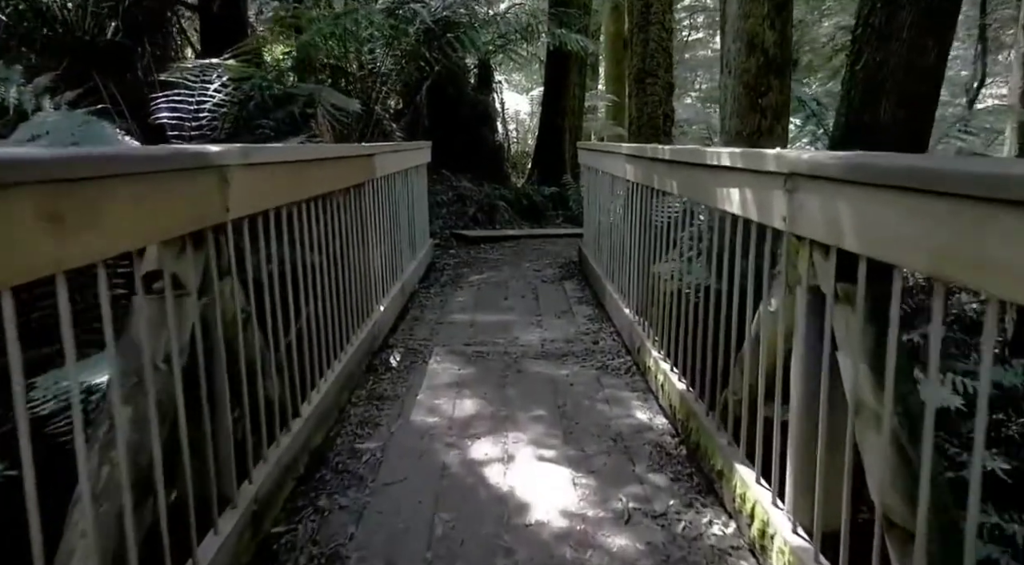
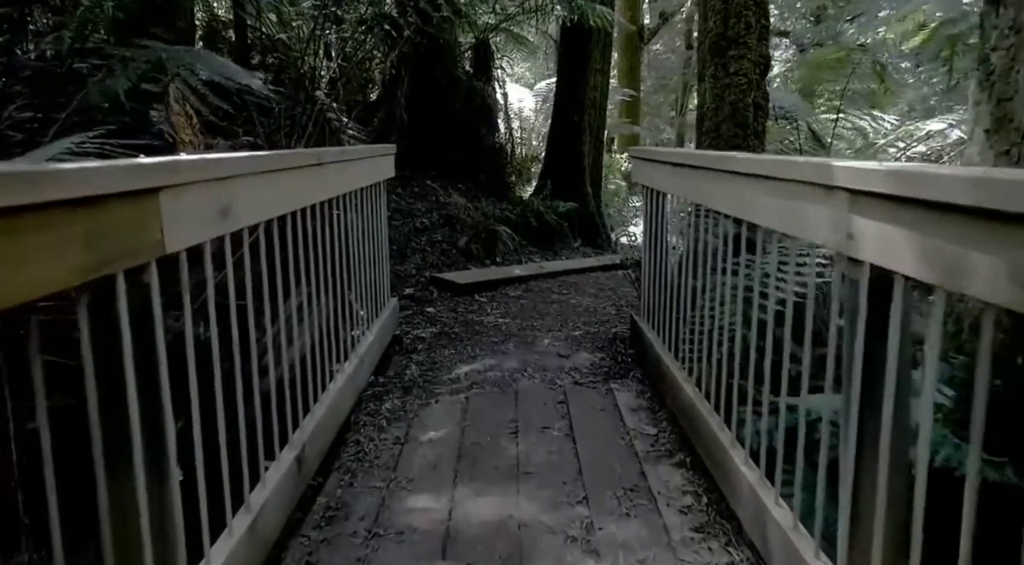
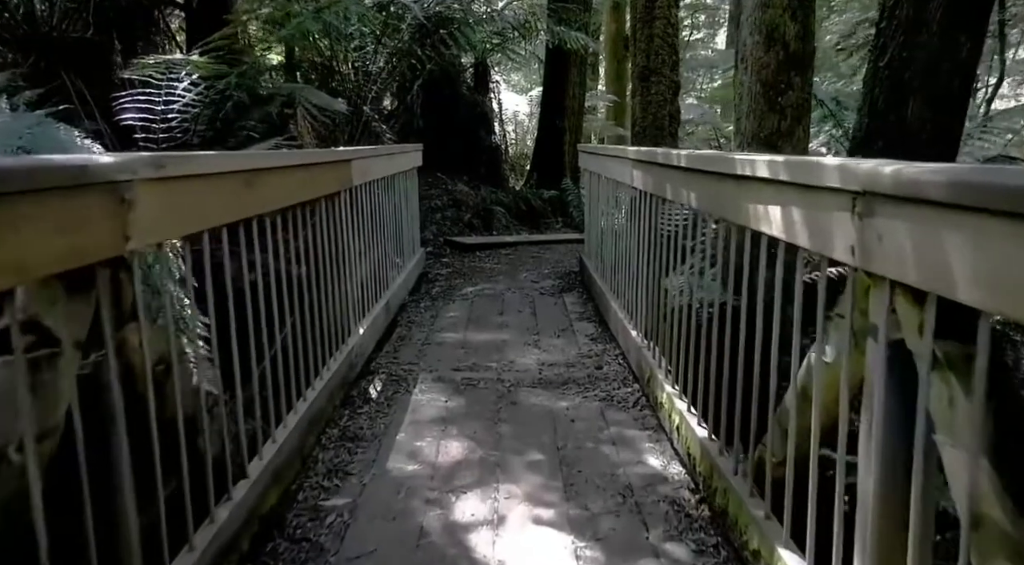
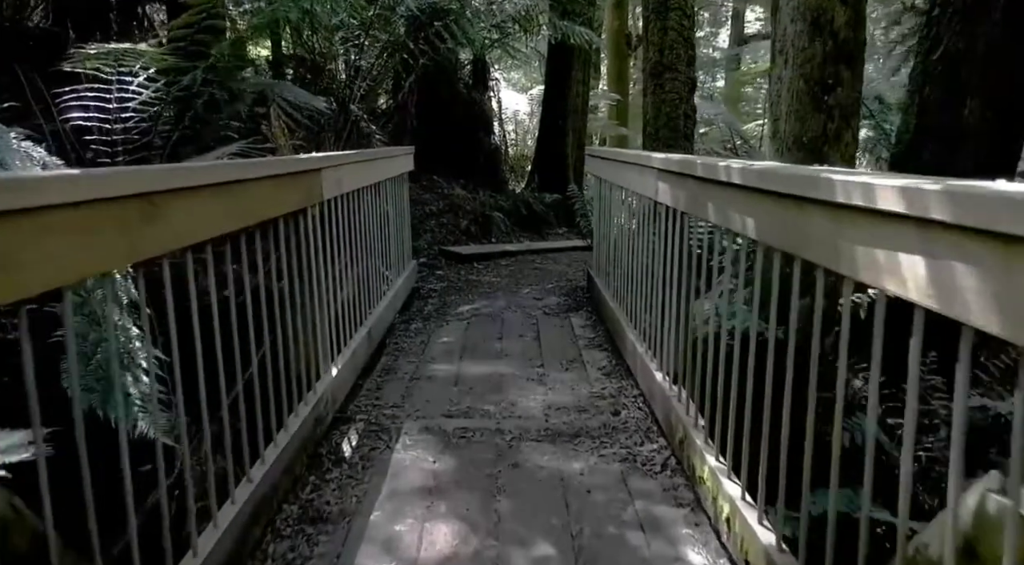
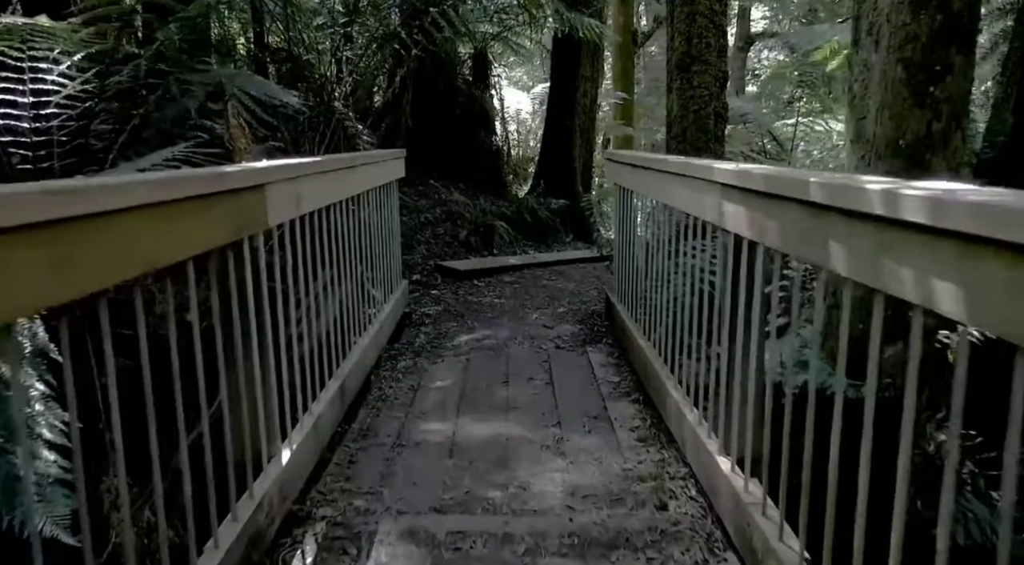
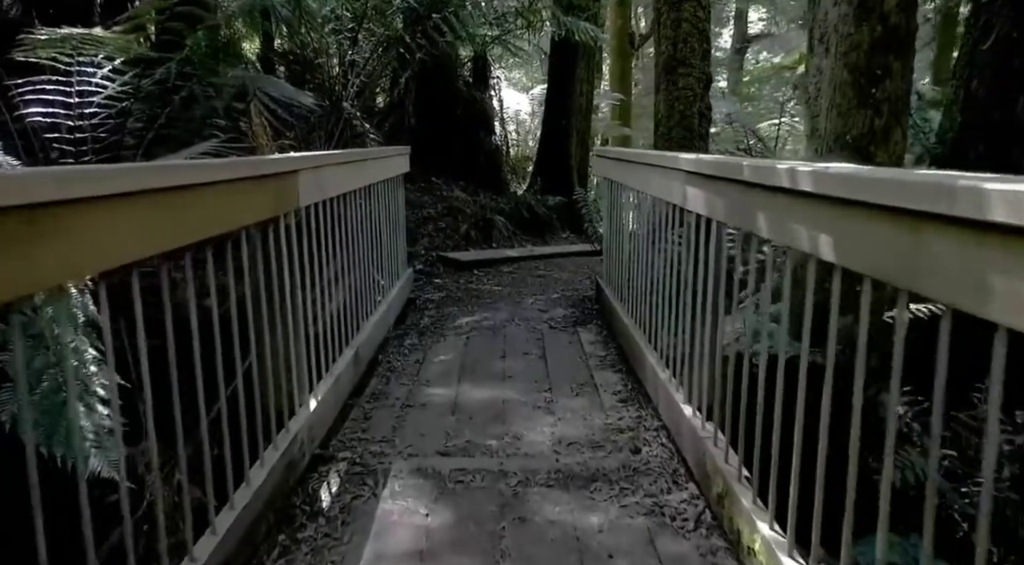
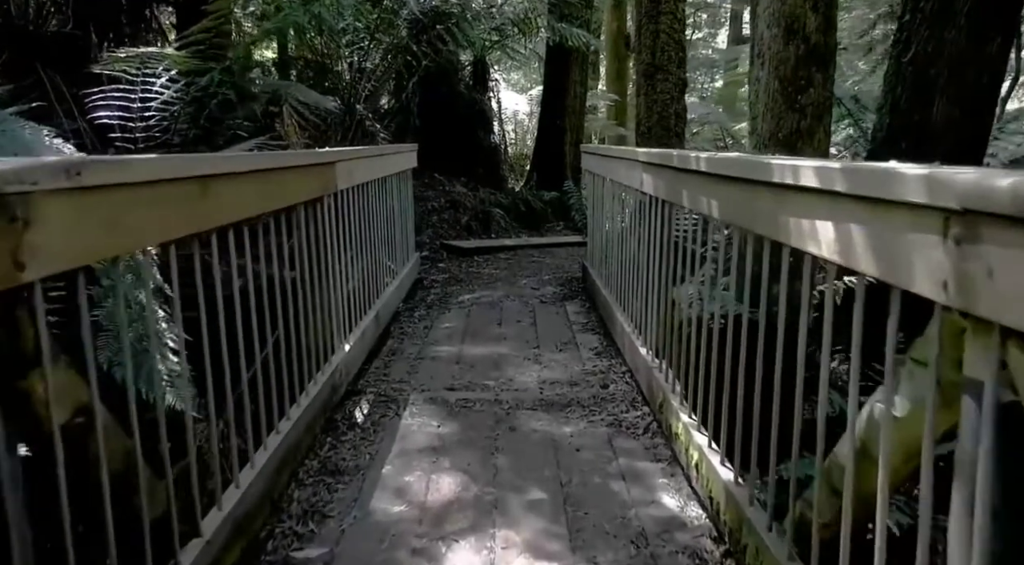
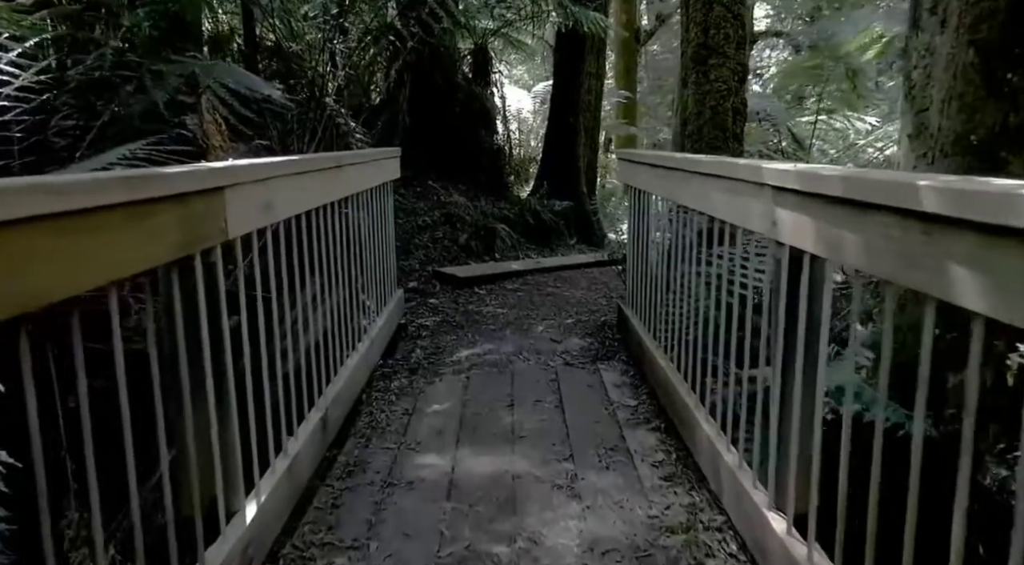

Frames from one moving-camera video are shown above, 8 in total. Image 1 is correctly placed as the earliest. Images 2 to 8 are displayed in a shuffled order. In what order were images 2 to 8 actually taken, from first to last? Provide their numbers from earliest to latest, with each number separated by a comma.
3, 7, 4, 6, 5, 8, 2
